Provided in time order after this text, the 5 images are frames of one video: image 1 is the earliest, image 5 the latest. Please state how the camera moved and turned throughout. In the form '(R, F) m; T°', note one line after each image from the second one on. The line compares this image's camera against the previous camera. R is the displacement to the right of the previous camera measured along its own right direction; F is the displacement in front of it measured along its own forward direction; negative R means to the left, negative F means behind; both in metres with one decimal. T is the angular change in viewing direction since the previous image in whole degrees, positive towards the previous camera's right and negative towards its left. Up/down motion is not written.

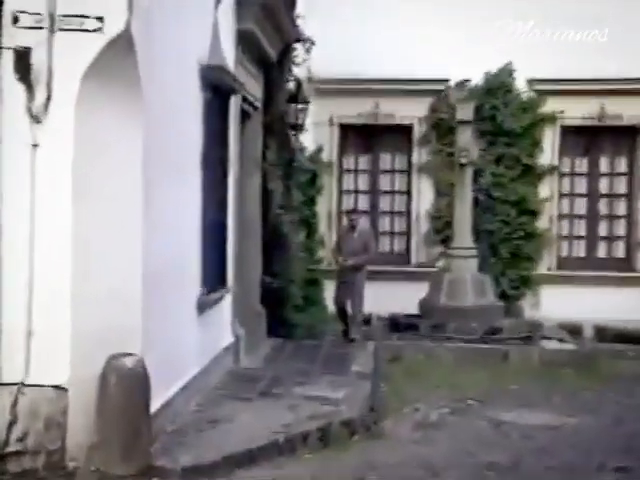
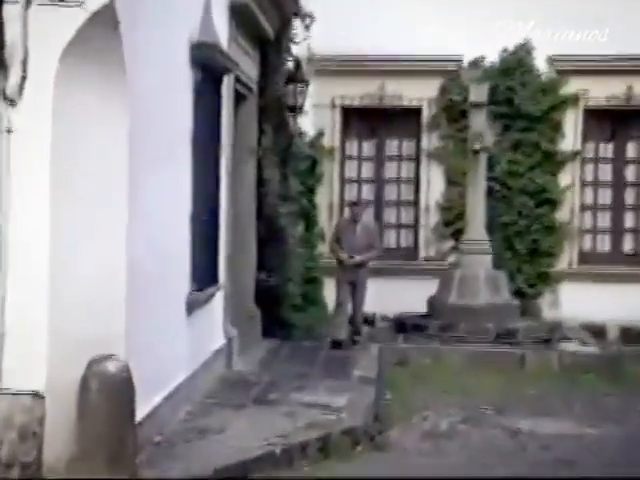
(0.0, +0.8) m; 0°
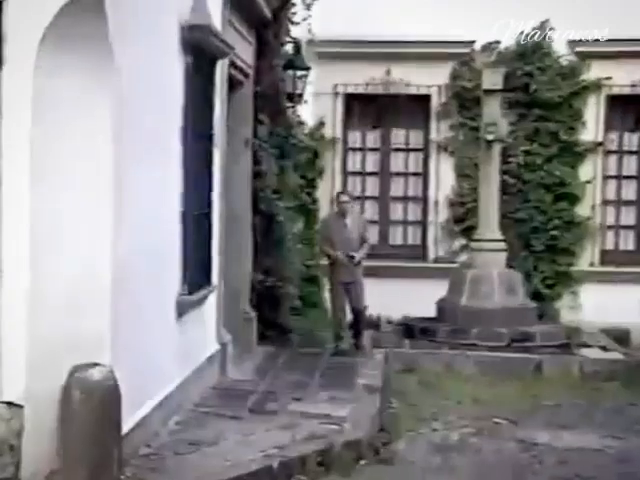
(-0.1, +0.6) m; 0°
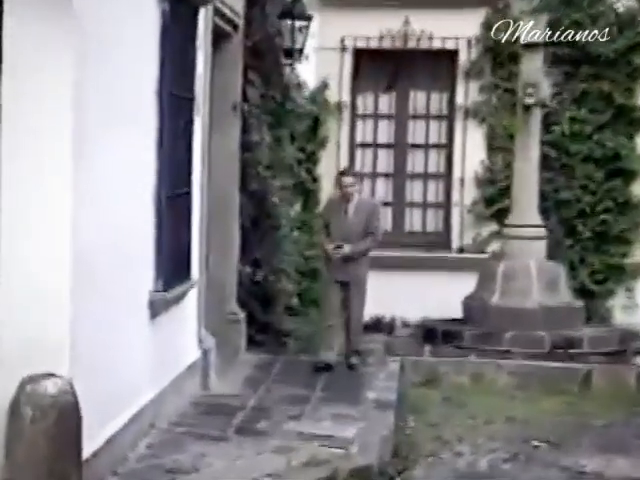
(-0.1, +1.4) m; +1°
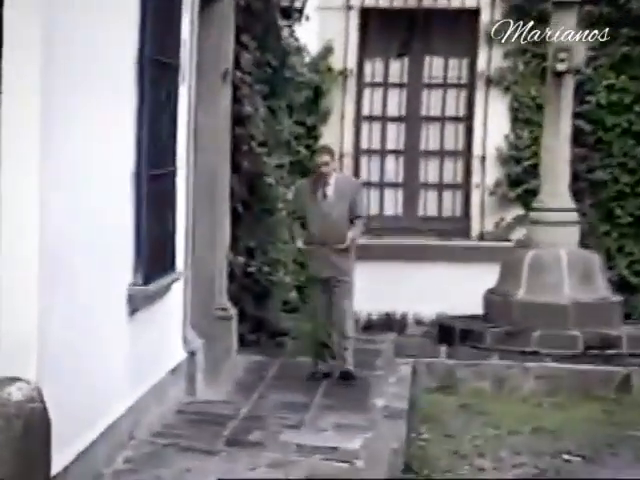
(-0.1, +0.8) m; 0°
